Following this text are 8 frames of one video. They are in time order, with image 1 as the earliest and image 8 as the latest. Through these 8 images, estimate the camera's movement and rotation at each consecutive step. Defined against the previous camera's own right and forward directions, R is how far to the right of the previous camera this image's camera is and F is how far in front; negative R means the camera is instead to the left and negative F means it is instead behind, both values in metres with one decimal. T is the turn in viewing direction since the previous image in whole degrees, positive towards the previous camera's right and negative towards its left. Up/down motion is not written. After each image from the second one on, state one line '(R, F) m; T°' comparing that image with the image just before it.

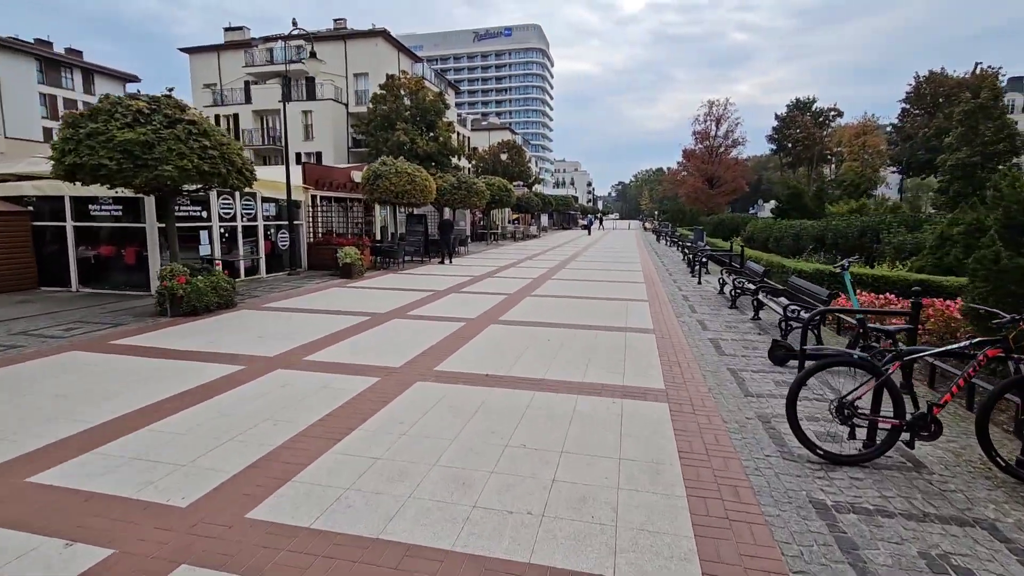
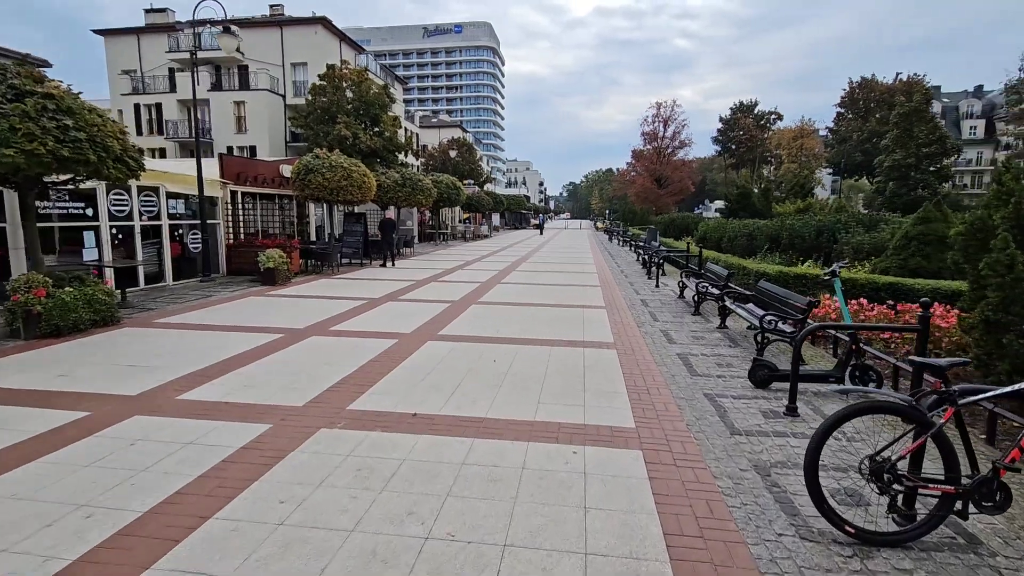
(+0.1, +0.8) m; +5°
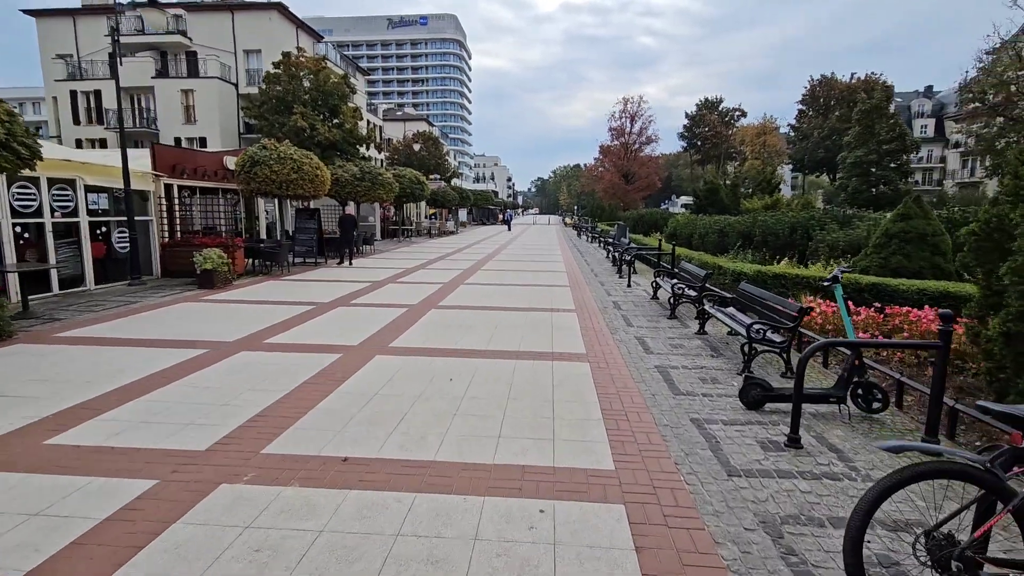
(+0.1, +0.6) m; +3°
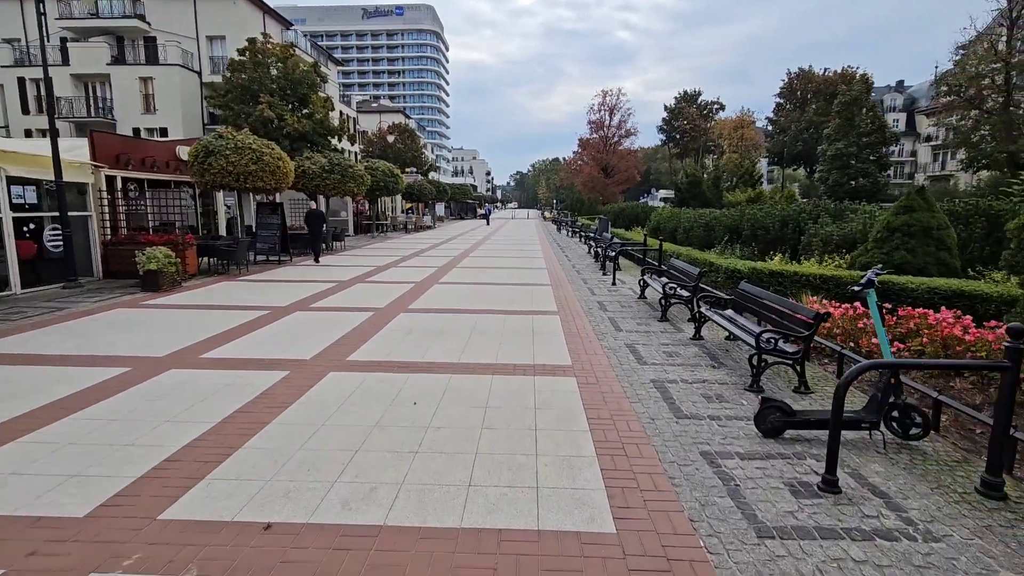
(0.0, +0.6) m; +2°
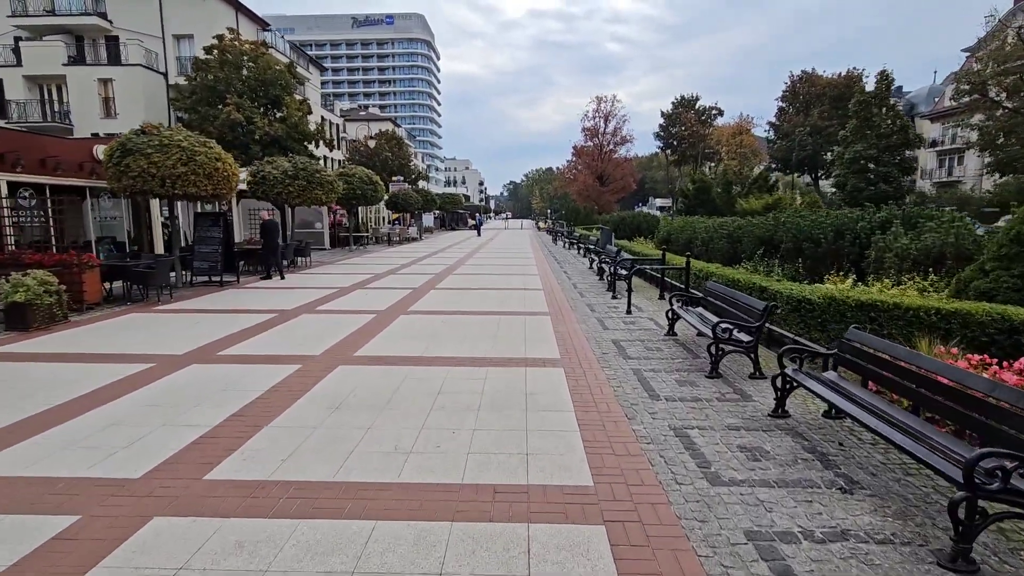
(+0.1, +1.8) m; +1°
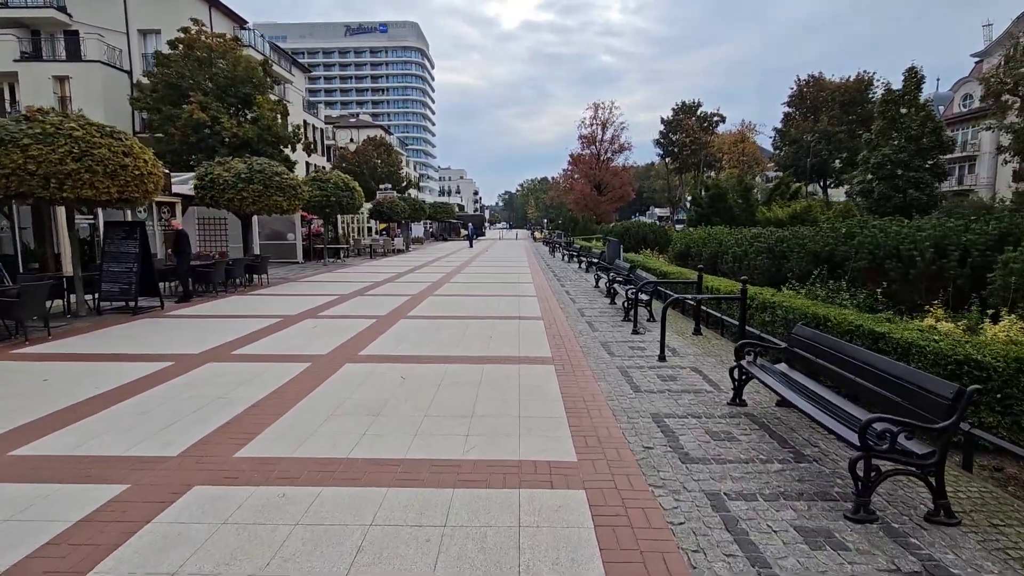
(+0.1, +1.8) m; 0°
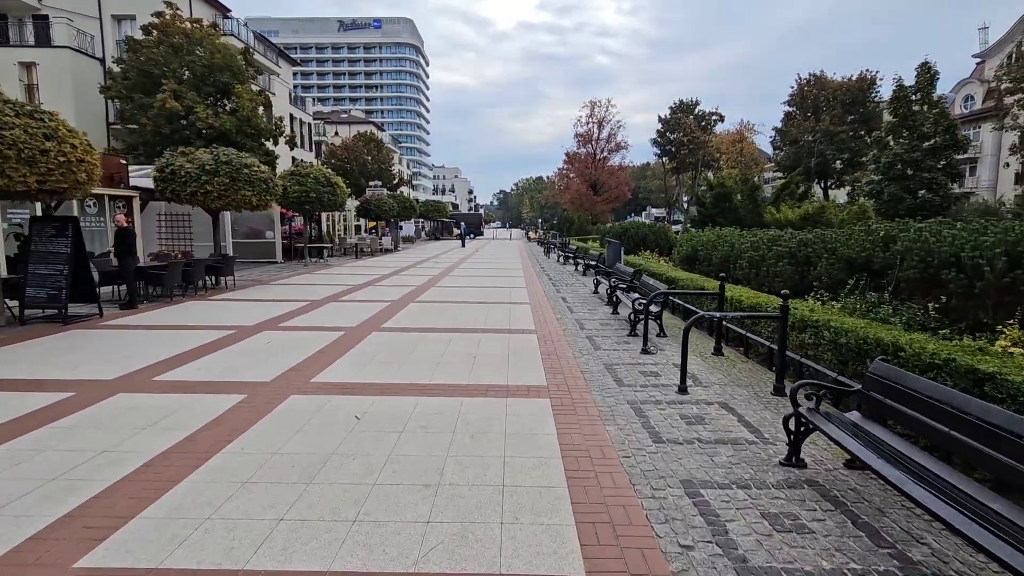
(+0.1, +0.9) m; +1°
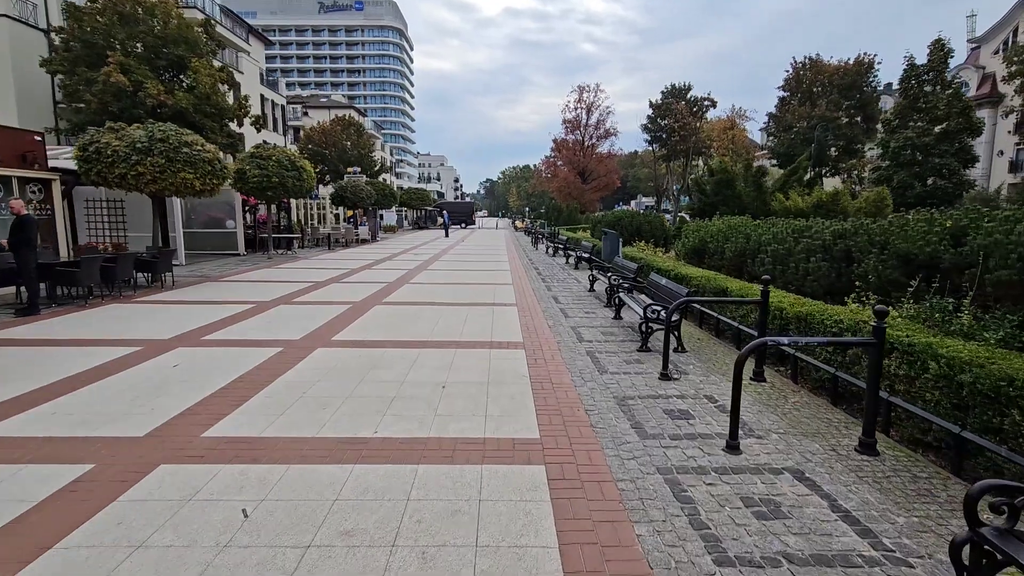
(0.0, +1.2) m; +1°
